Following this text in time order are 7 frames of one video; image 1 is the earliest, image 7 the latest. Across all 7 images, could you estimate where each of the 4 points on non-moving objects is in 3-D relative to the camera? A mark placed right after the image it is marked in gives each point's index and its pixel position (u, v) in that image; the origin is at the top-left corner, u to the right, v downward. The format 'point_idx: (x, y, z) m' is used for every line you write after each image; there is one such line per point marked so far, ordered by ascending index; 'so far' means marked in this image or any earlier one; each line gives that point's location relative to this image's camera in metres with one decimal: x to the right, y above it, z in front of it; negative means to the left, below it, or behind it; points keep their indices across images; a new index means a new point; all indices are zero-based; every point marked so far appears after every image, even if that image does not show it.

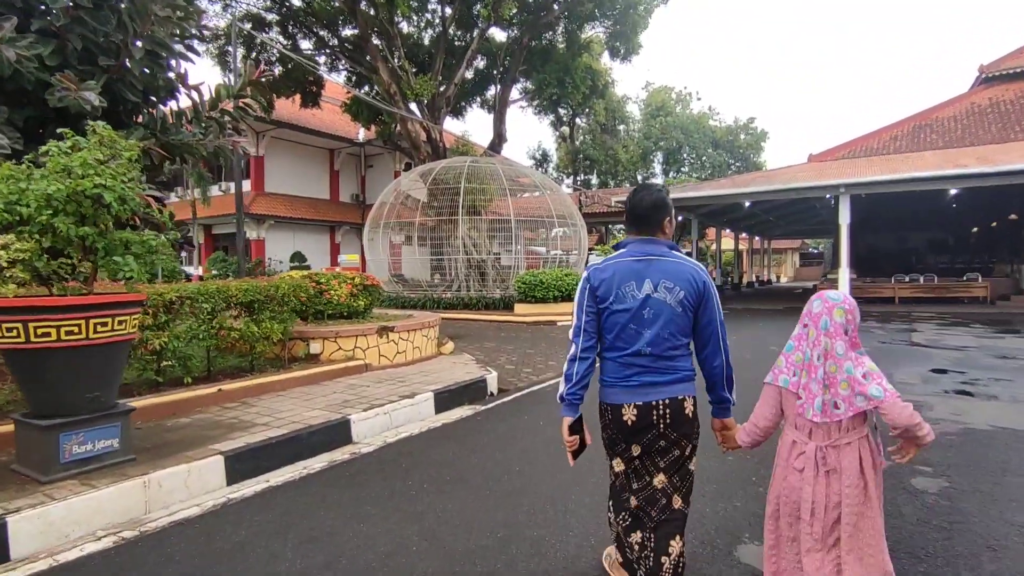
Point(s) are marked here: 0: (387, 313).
0: (-1.9, -0.4, +8.7) m
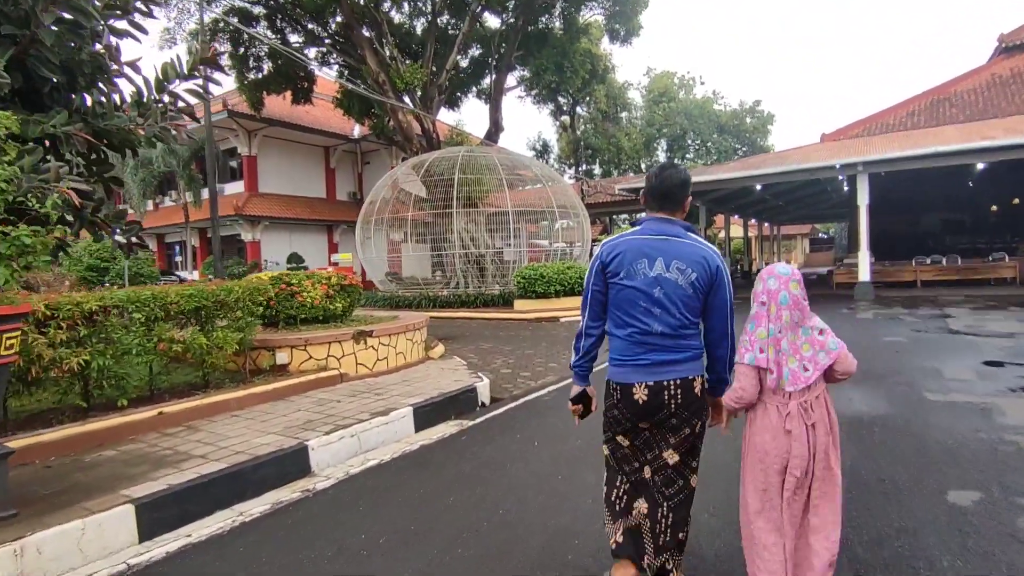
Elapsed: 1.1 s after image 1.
0: (-2.0, -0.4, +8.0) m
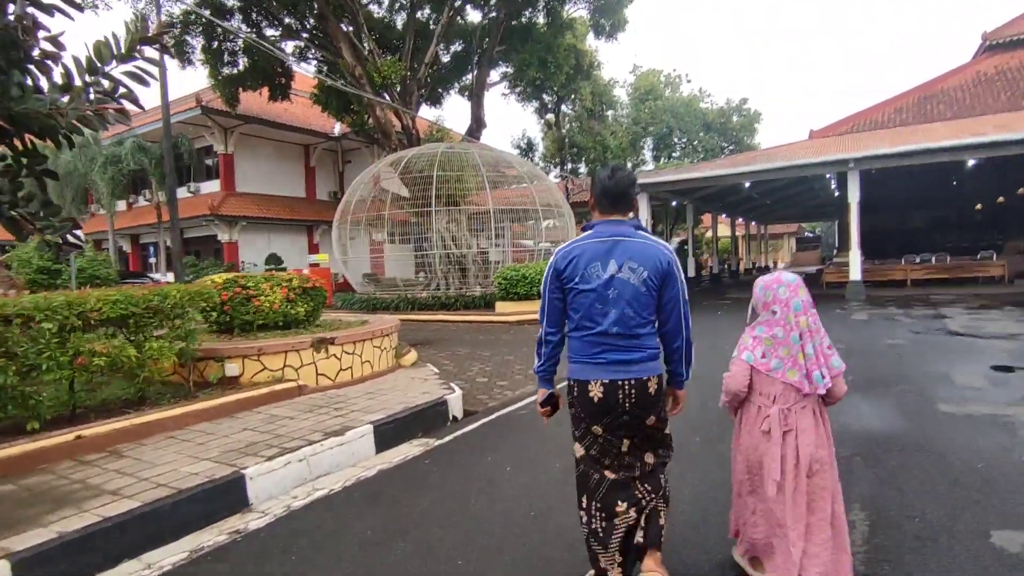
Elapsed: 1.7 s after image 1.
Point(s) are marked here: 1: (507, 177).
0: (-2.3, -0.4, +7.4) m
1: (-0.1, +2.9, +15.3) m
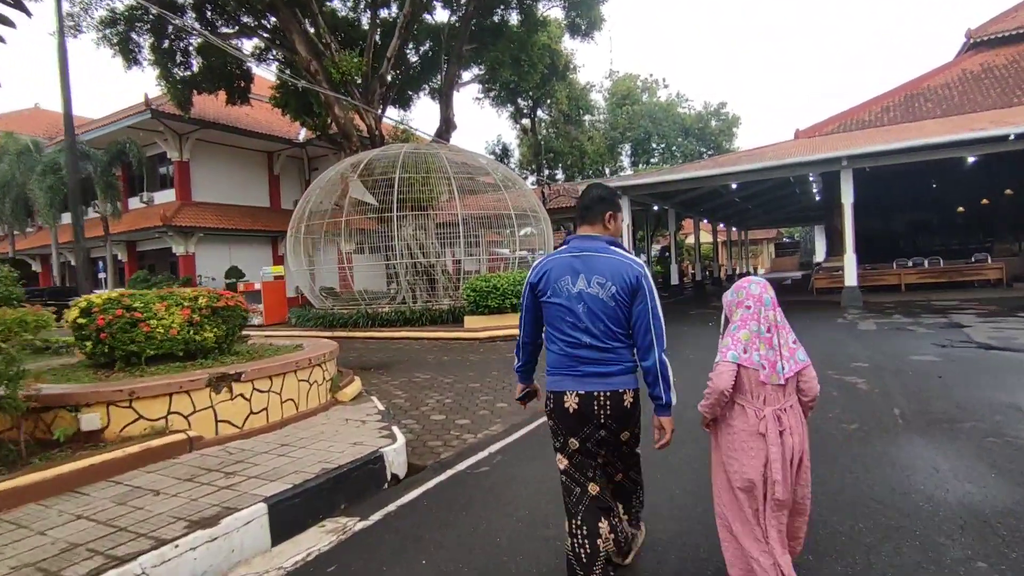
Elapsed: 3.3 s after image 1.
0: (-2.7, -0.6, +6.1) m
1: (-0.8, +2.6, +14.1) m
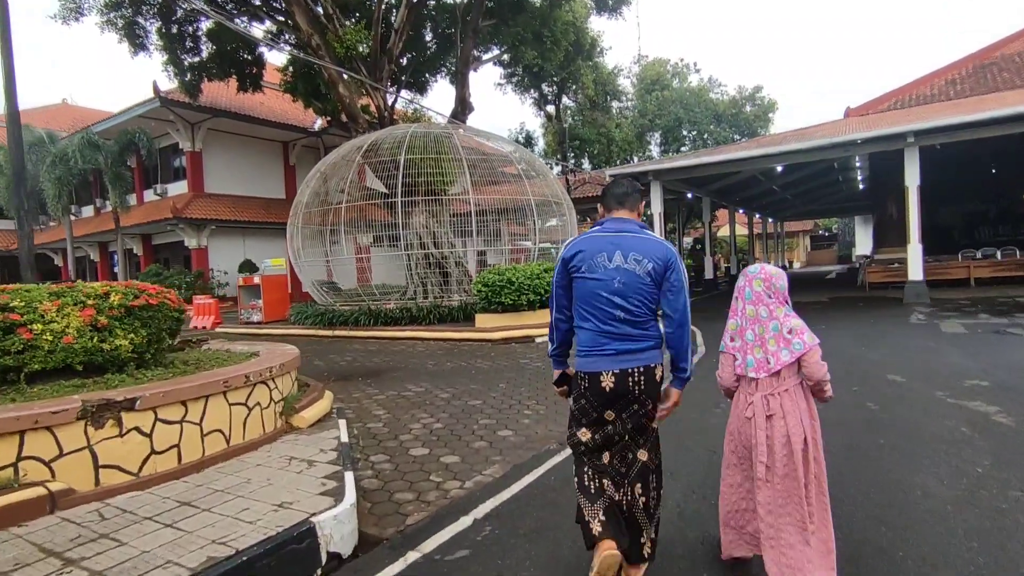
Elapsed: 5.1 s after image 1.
0: (-2.6, -0.6, +4.9) m
1: (-0.4, +2.7, +12.8) m
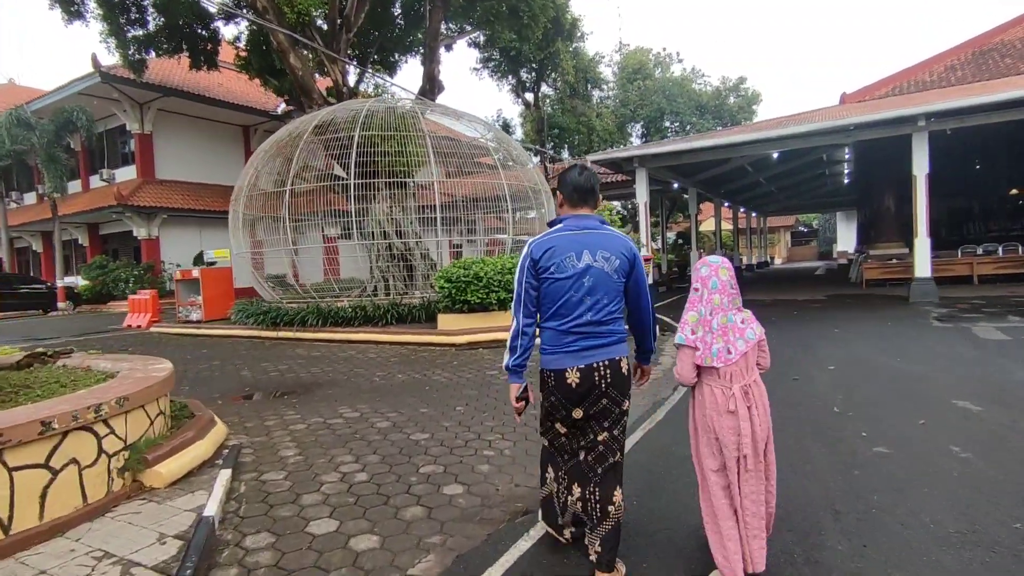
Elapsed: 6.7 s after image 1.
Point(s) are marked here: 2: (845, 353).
0: (-2.9, -0.5, +3.5) m
1: (-1.0, +2.8, +11.4) m
2: (+3.7, -0.7, +6.3) m
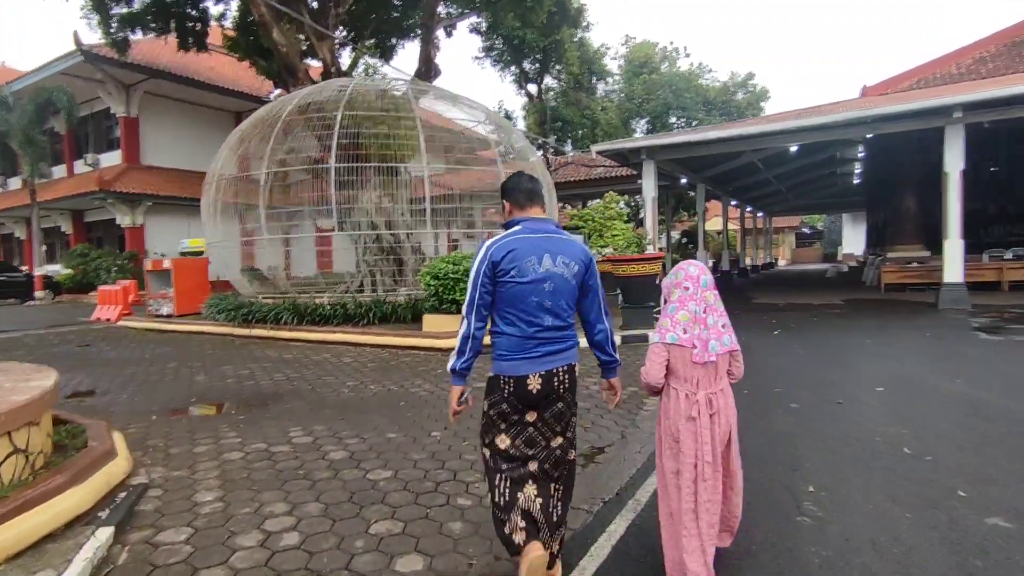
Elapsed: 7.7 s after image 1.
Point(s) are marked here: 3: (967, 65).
0: (-3.0, -0.5, +2.6) m
1: (-1.0, +2.9, +10.5) m
2: (+3.6, -0.8, +5.5) m
3: (+11.8, +5.9, +15.0) m
